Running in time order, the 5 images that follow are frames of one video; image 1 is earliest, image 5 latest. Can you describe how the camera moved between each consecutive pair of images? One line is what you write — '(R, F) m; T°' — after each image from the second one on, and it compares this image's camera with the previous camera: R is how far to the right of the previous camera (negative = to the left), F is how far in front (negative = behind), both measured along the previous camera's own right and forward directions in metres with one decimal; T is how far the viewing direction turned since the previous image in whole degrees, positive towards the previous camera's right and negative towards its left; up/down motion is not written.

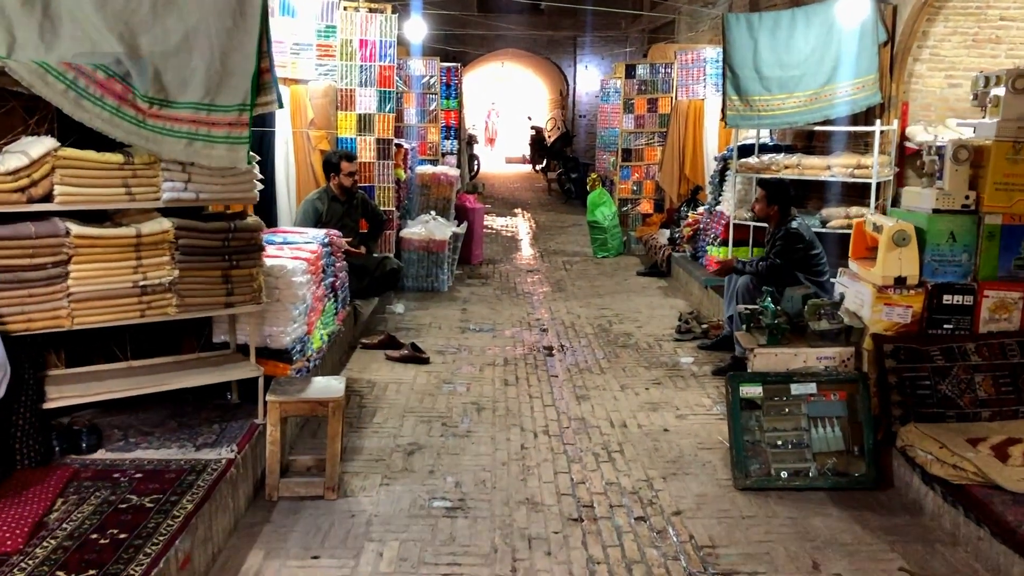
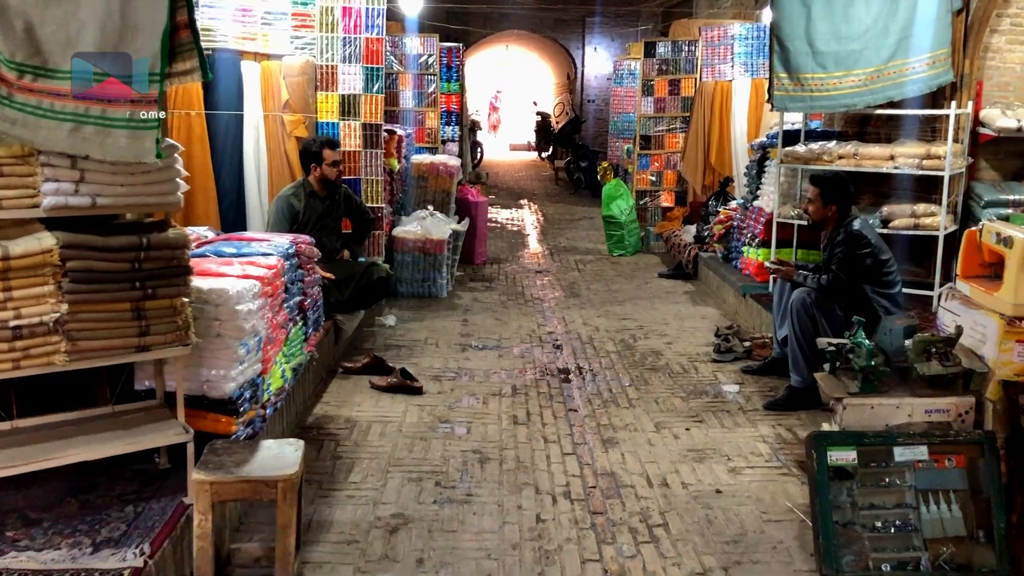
(0.0, +0.9) m; 0°
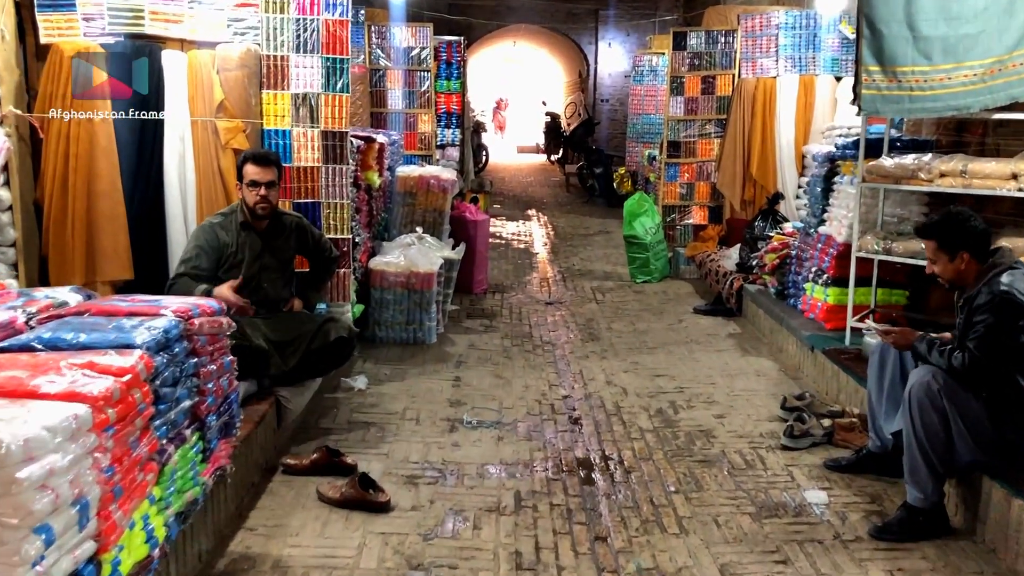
(0.0, +1.3) m; 0°
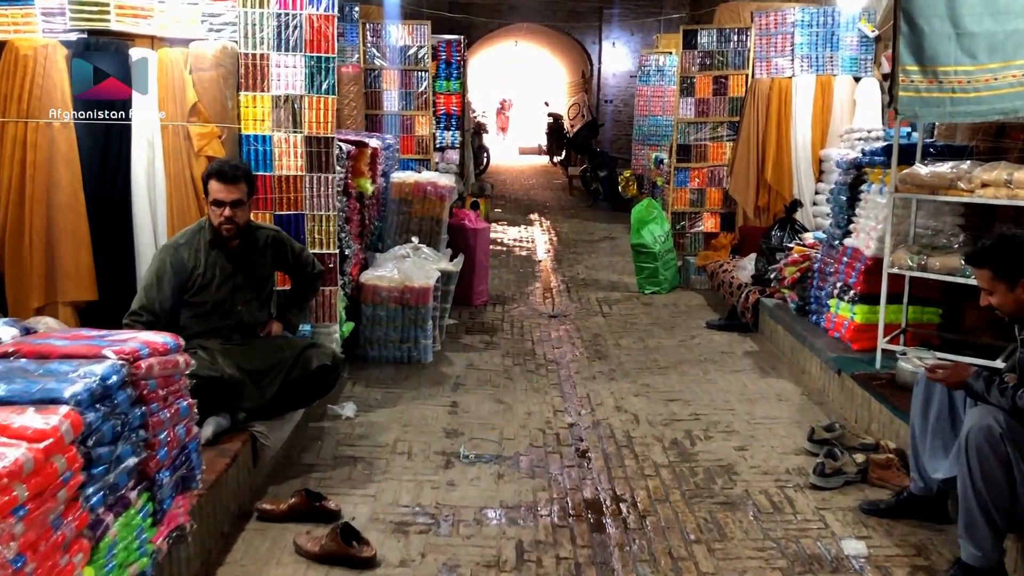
(0.0, +0.4) m; 0°
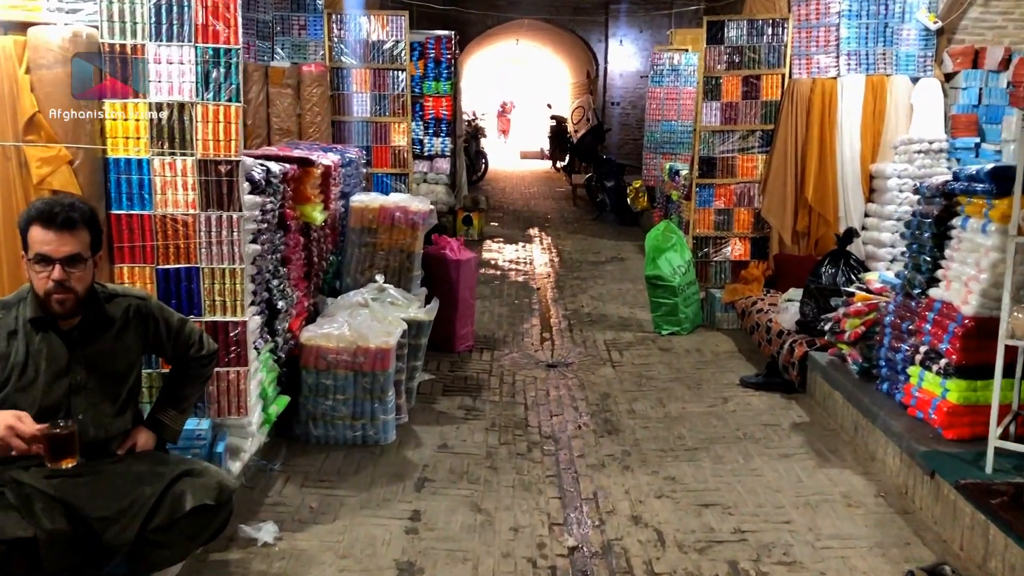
(+0.1, +1.1) m; 0°
